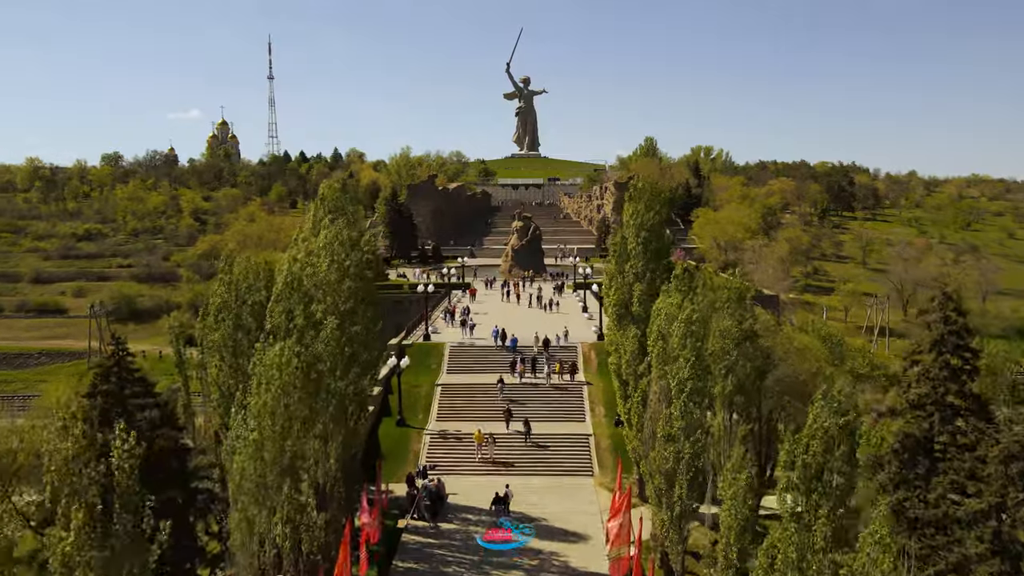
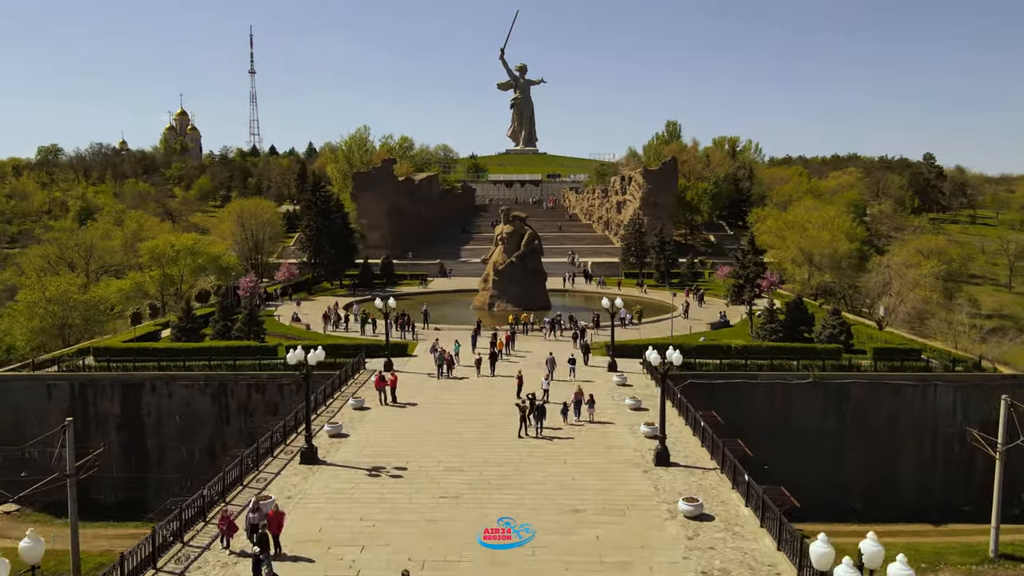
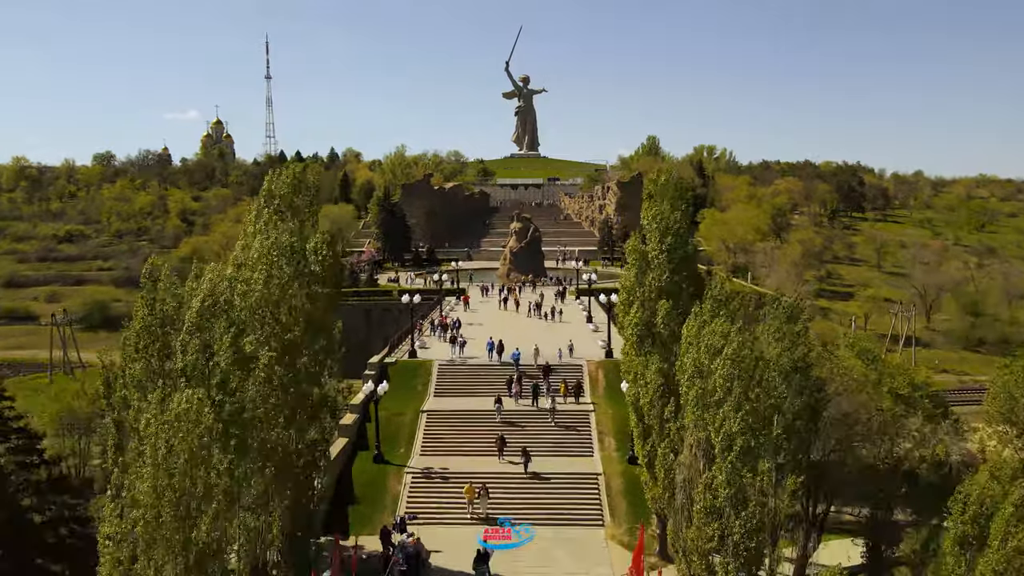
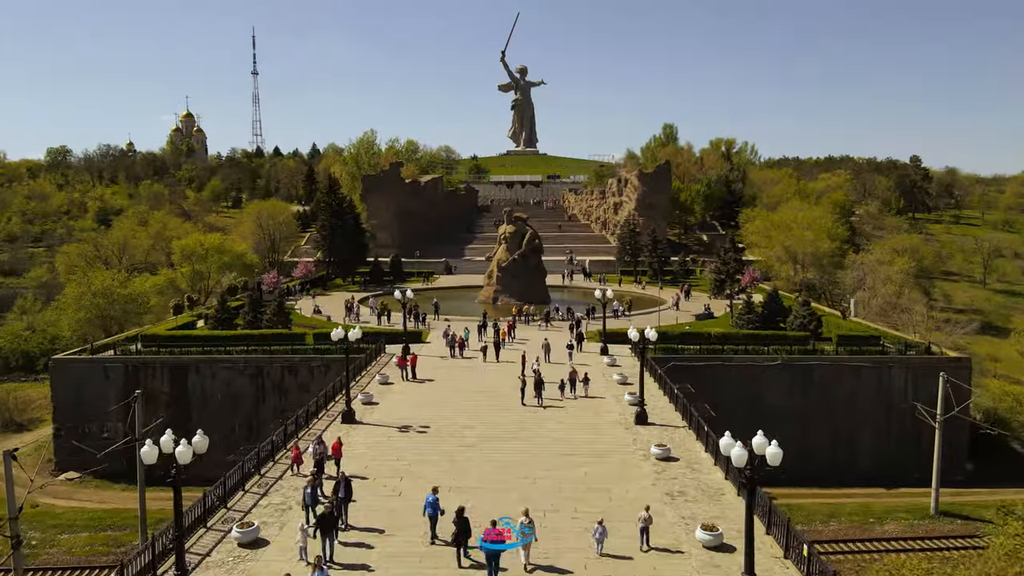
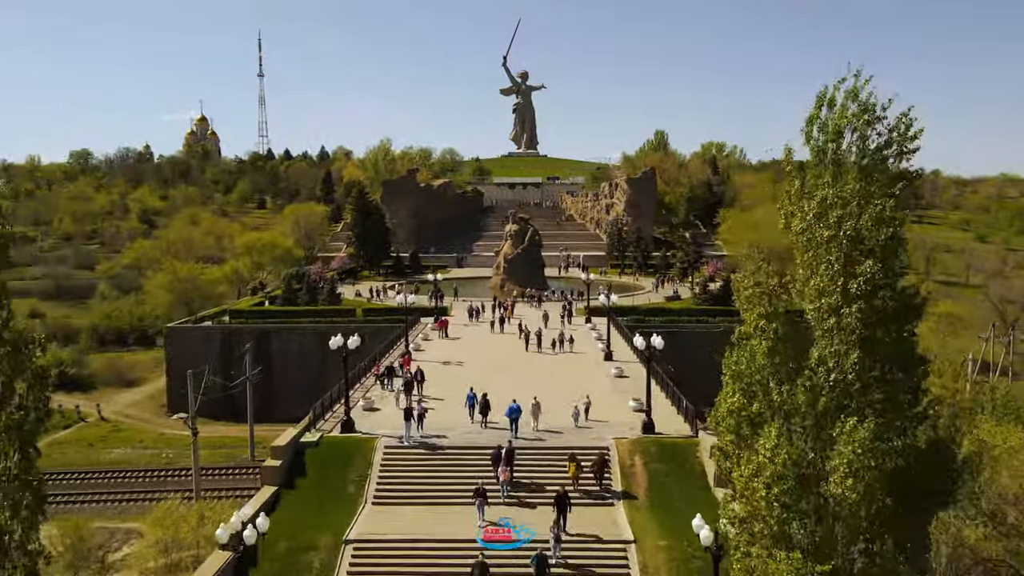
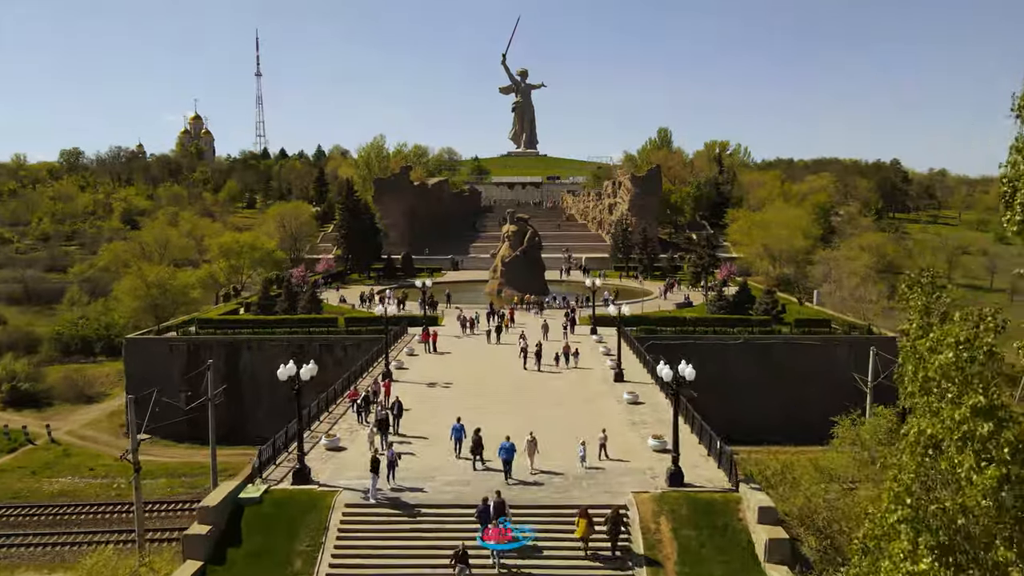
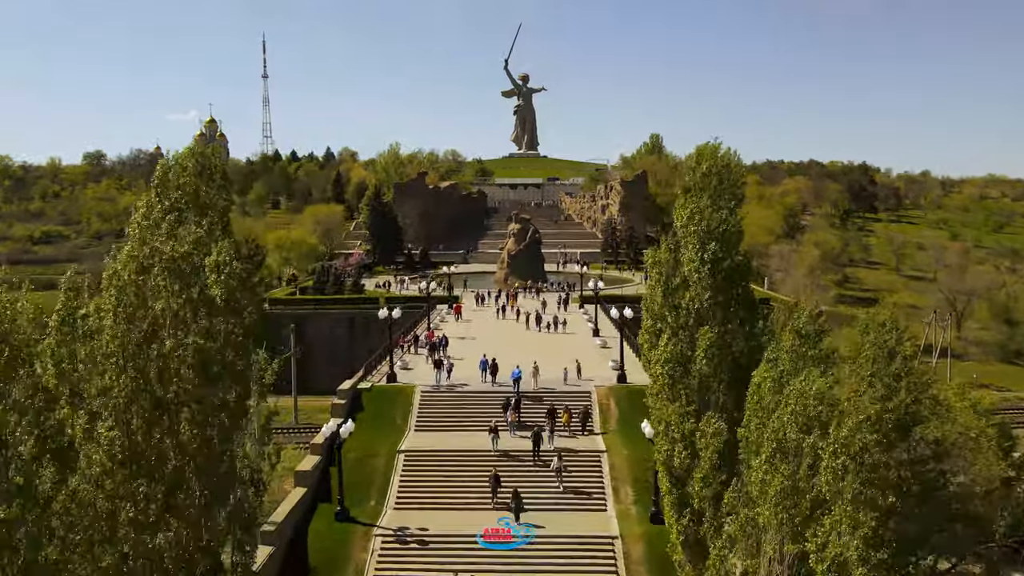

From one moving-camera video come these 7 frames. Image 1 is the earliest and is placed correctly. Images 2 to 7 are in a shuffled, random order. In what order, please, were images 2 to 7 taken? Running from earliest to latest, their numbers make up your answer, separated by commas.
3, 7, 5, 6, 4, 2
